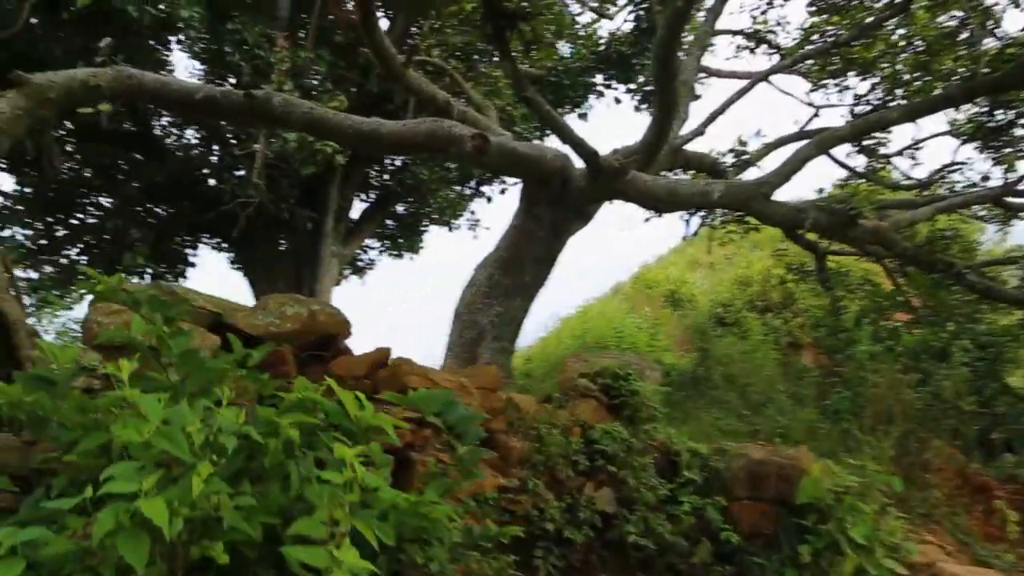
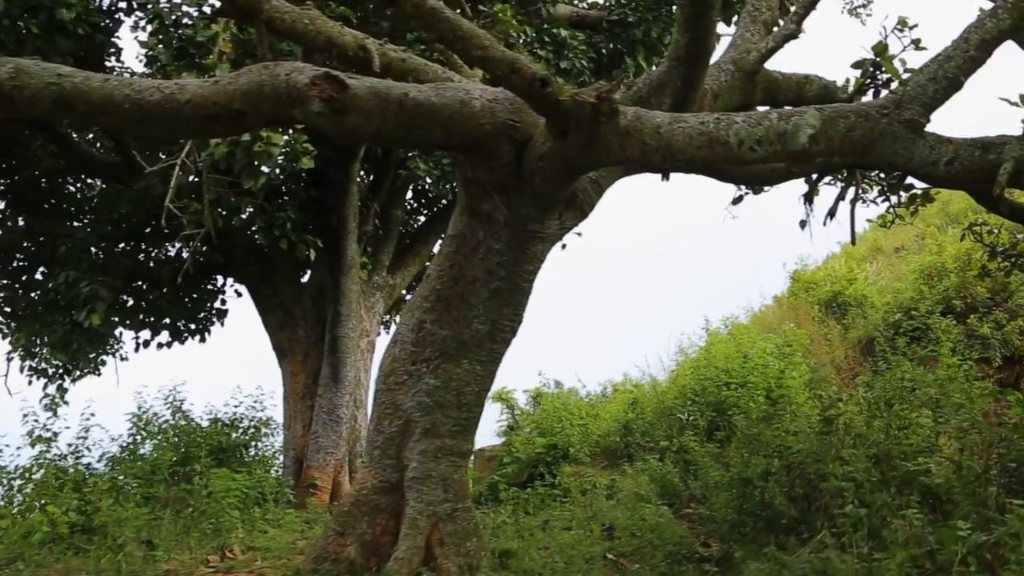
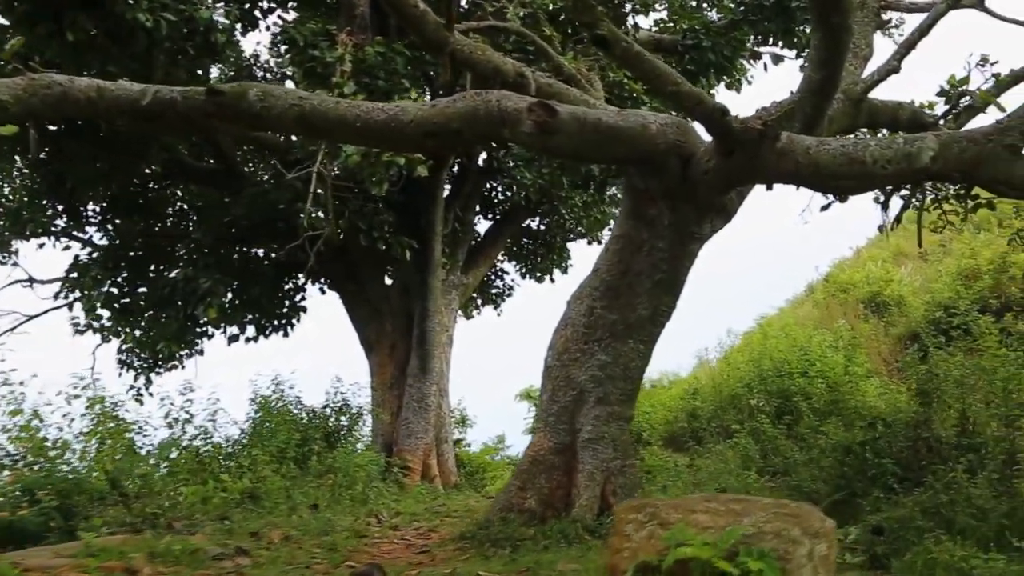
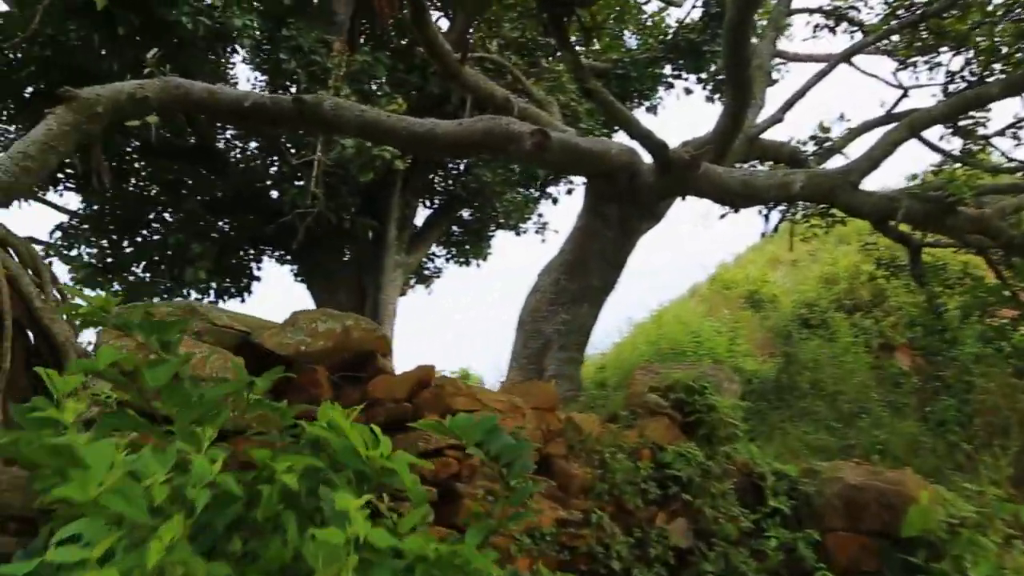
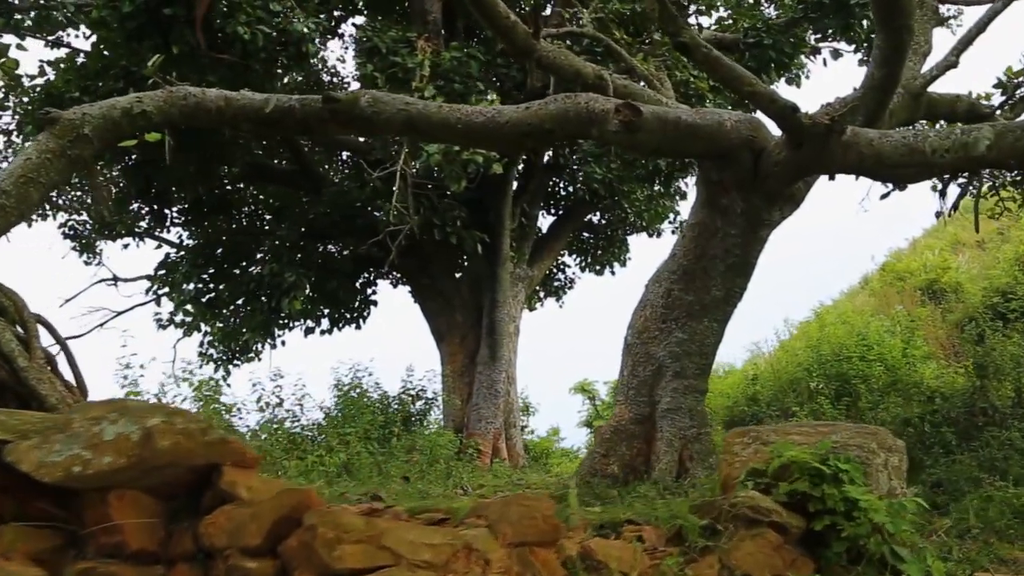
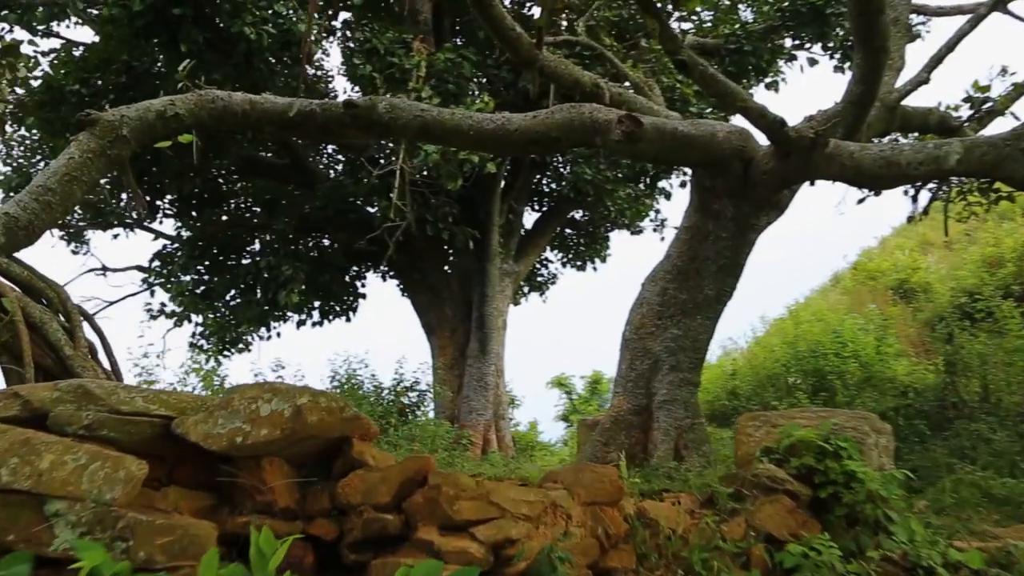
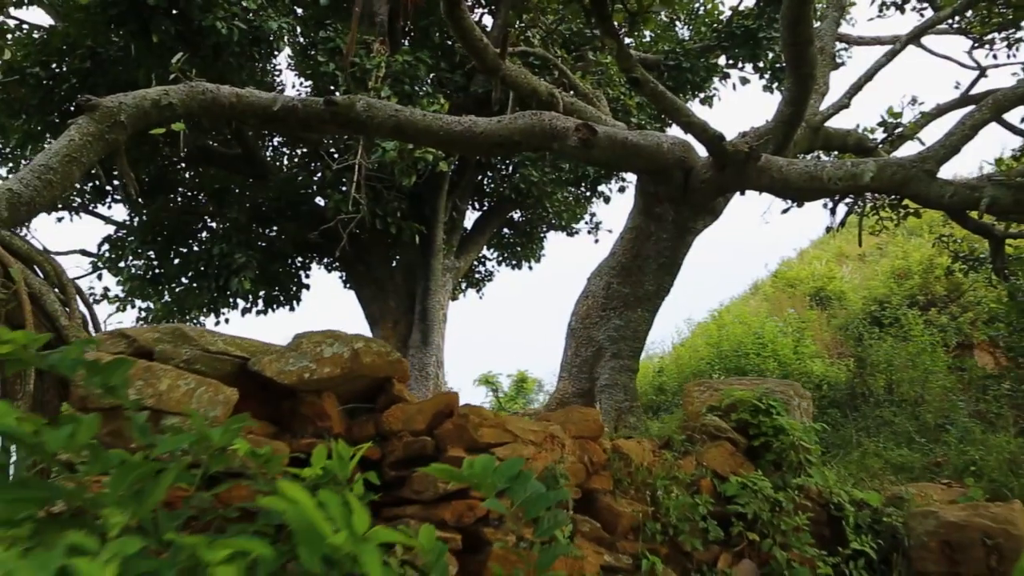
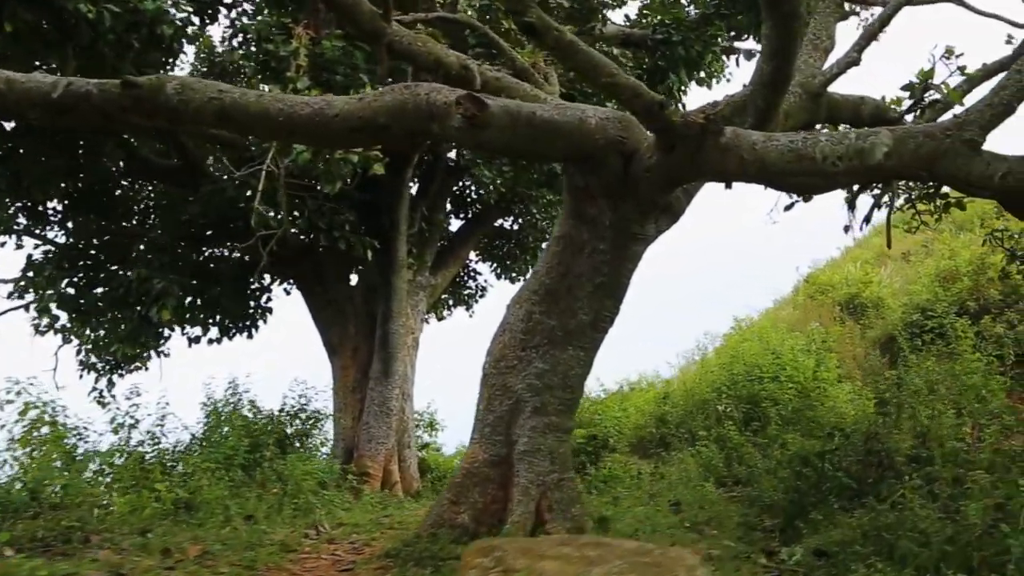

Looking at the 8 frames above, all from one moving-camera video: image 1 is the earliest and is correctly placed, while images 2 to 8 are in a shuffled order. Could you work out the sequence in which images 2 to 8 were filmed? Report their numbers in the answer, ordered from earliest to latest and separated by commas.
4, 7, 6, 5, 3, 8, 2
